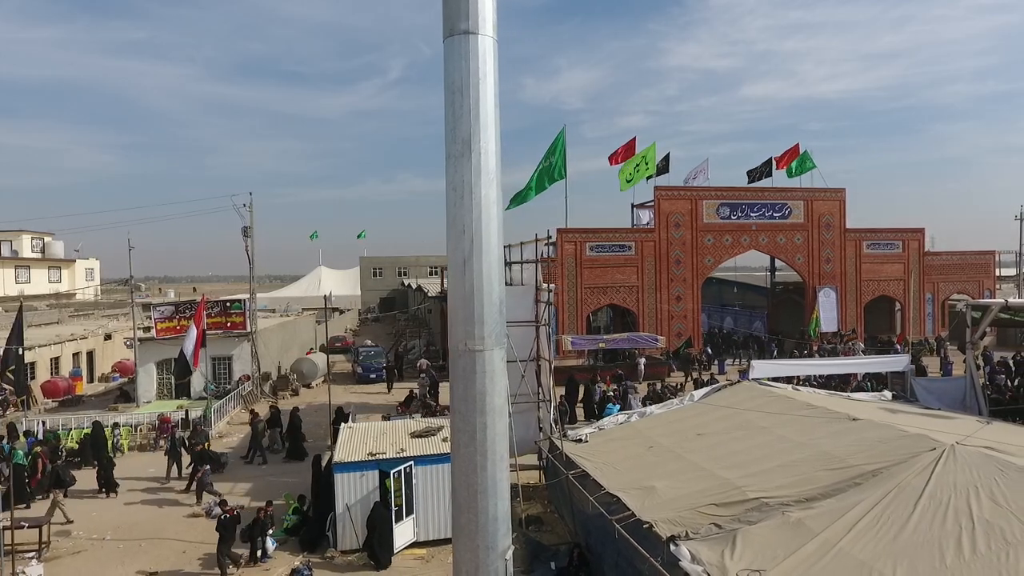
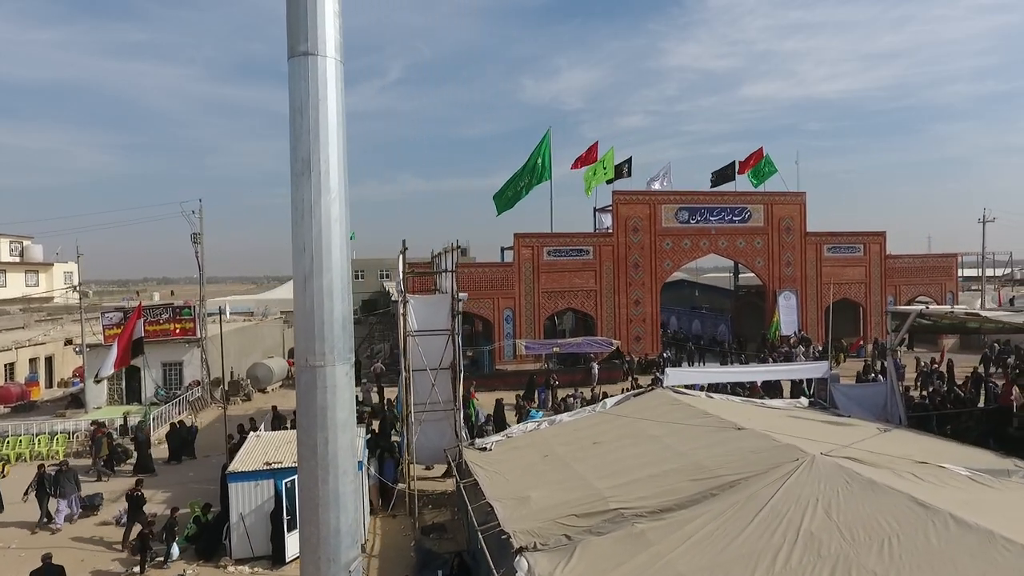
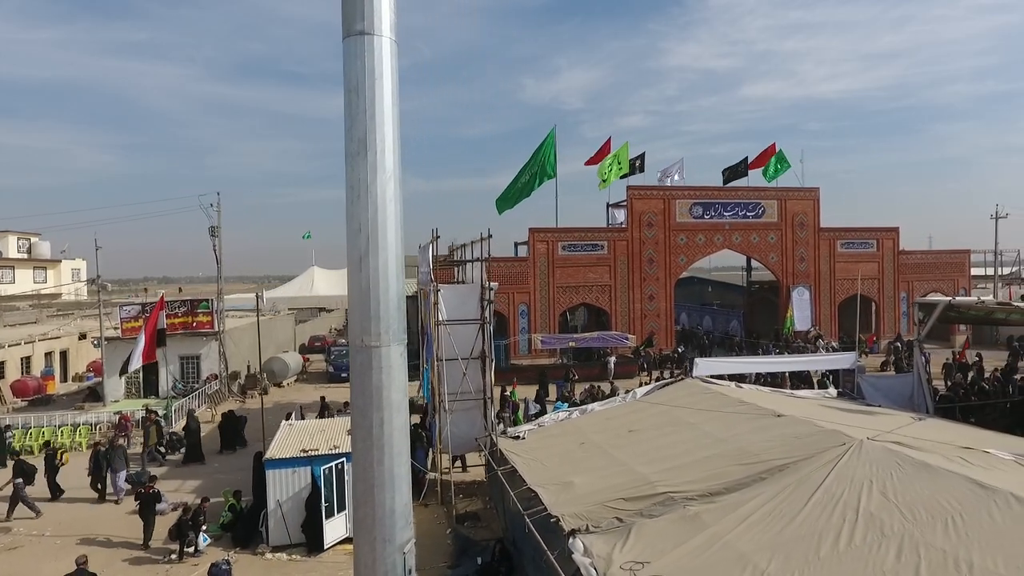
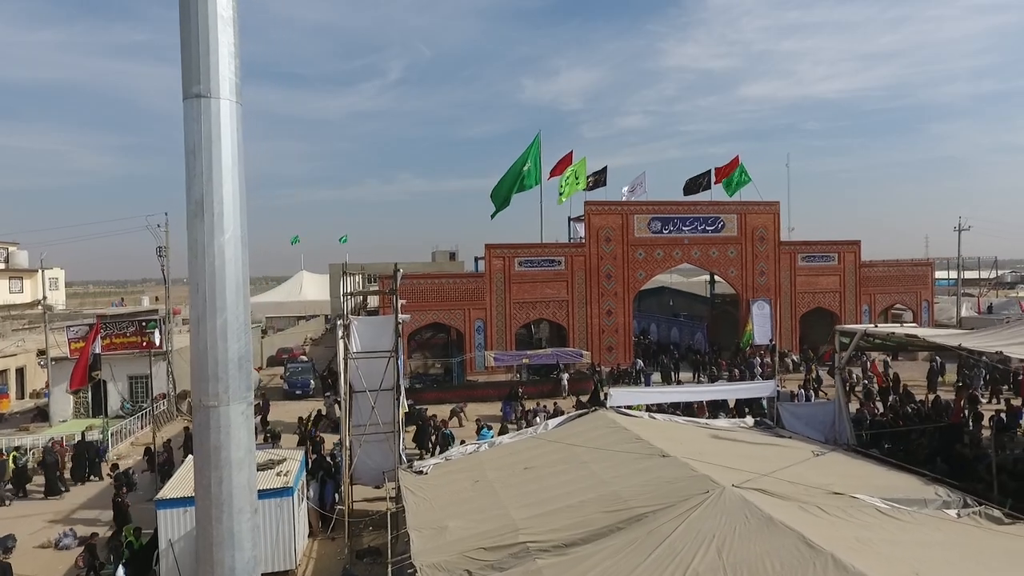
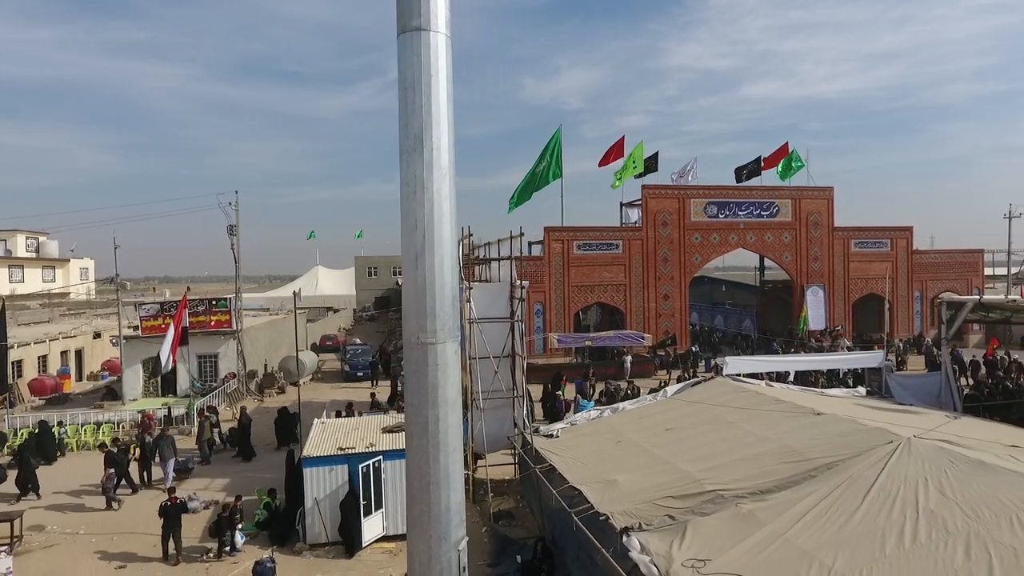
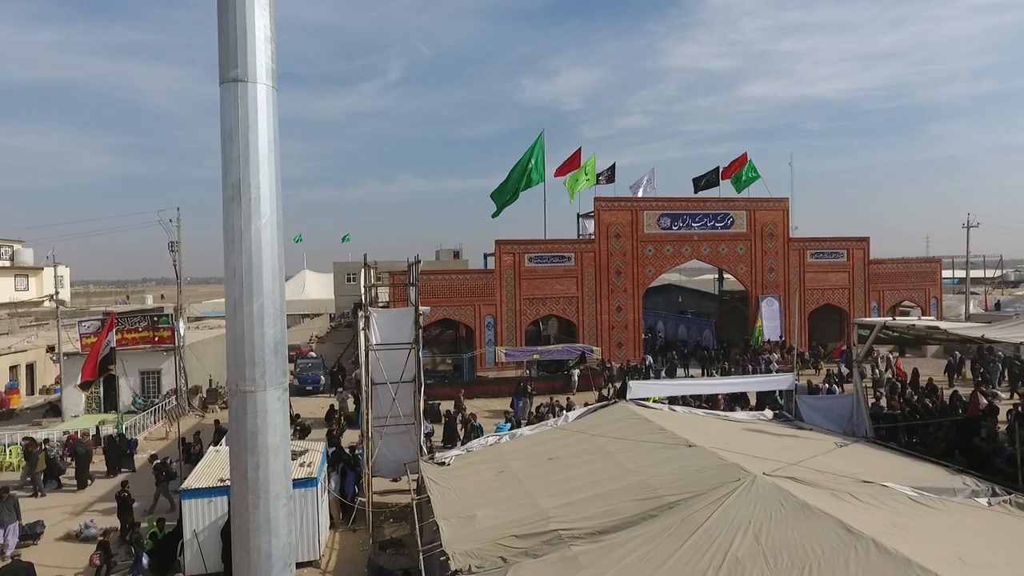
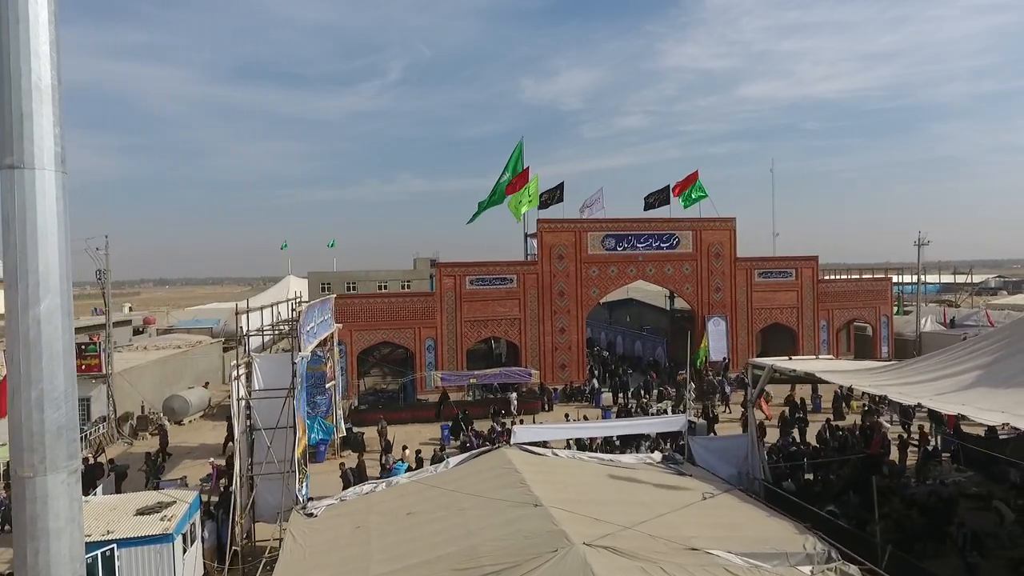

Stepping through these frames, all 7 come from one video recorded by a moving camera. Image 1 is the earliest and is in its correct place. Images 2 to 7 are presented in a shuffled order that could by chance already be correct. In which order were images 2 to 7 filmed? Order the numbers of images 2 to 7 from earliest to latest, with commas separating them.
5, 3, 2, 6, 4, 7
